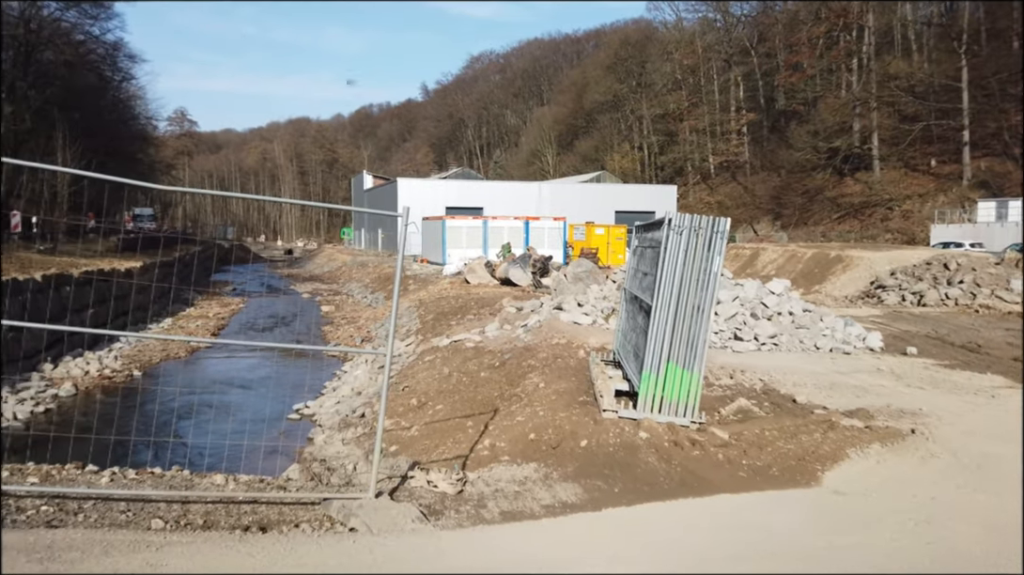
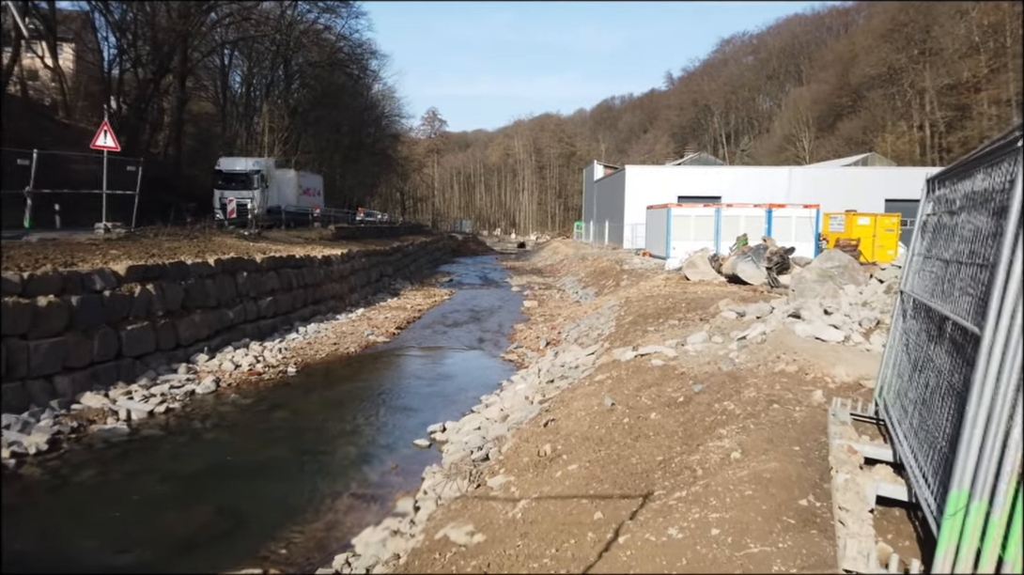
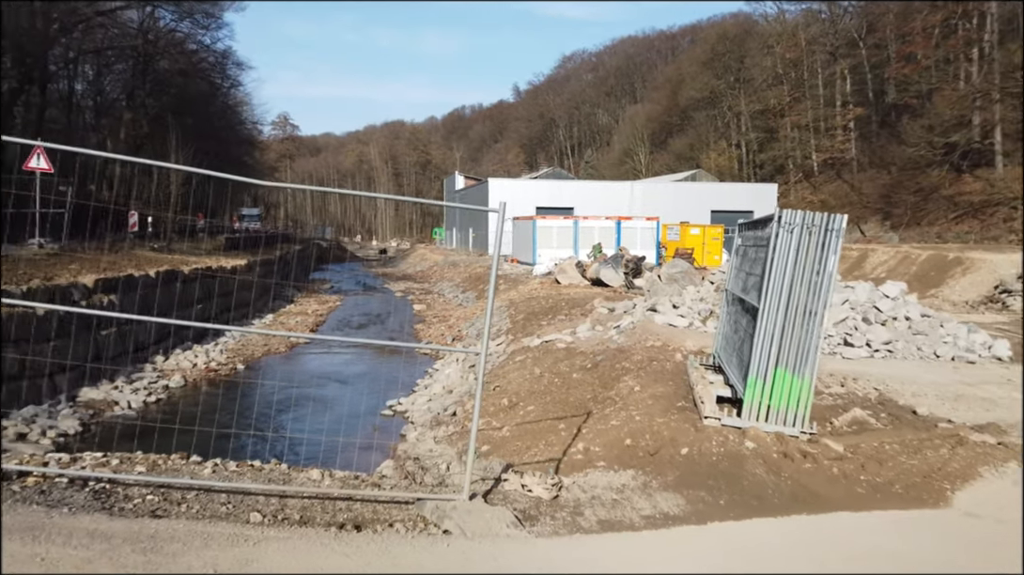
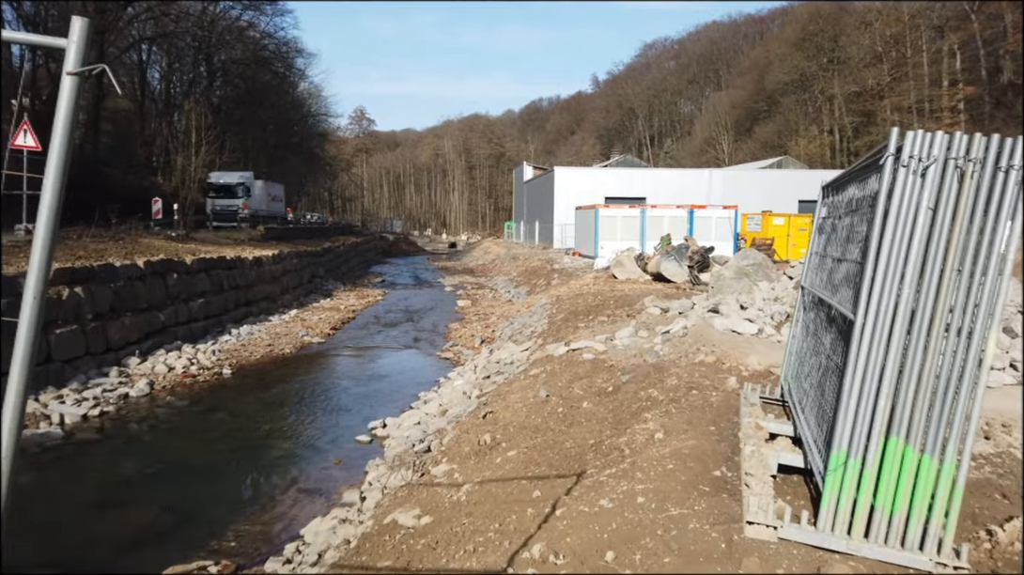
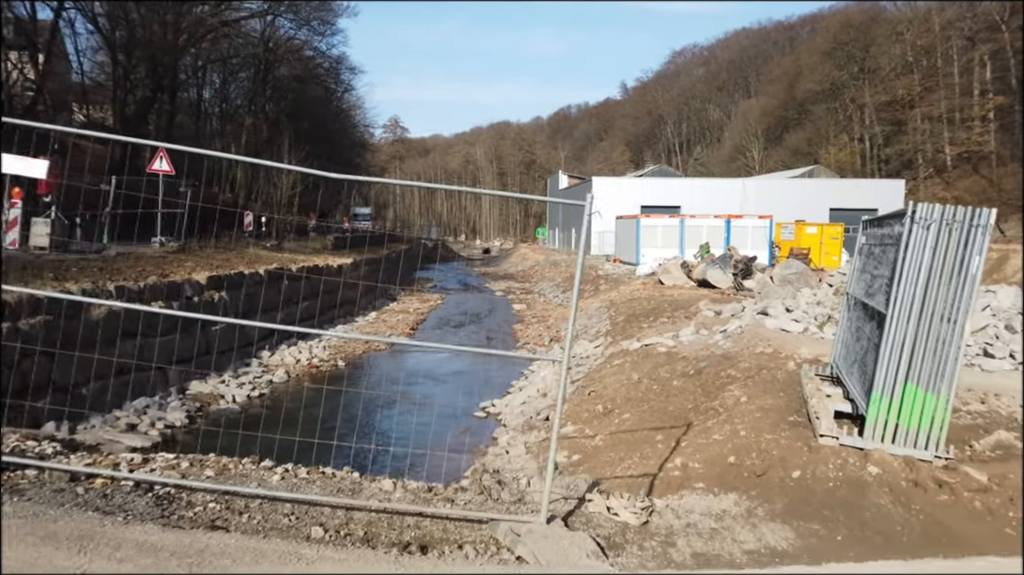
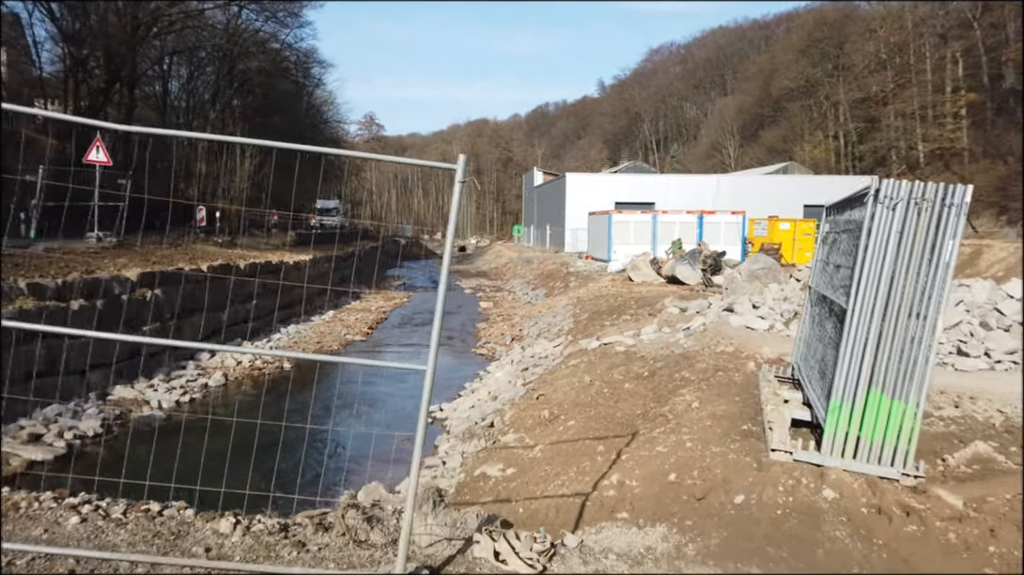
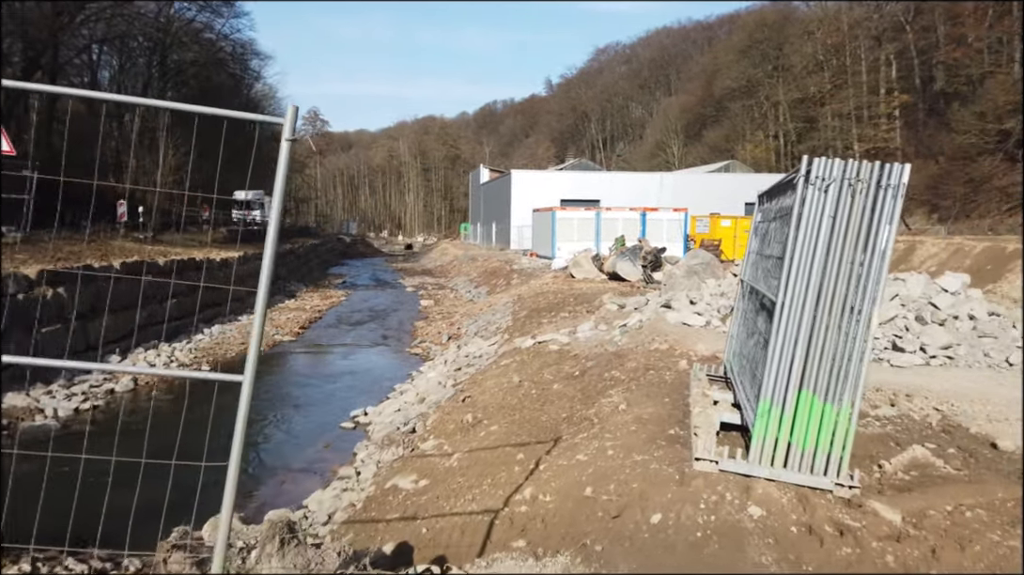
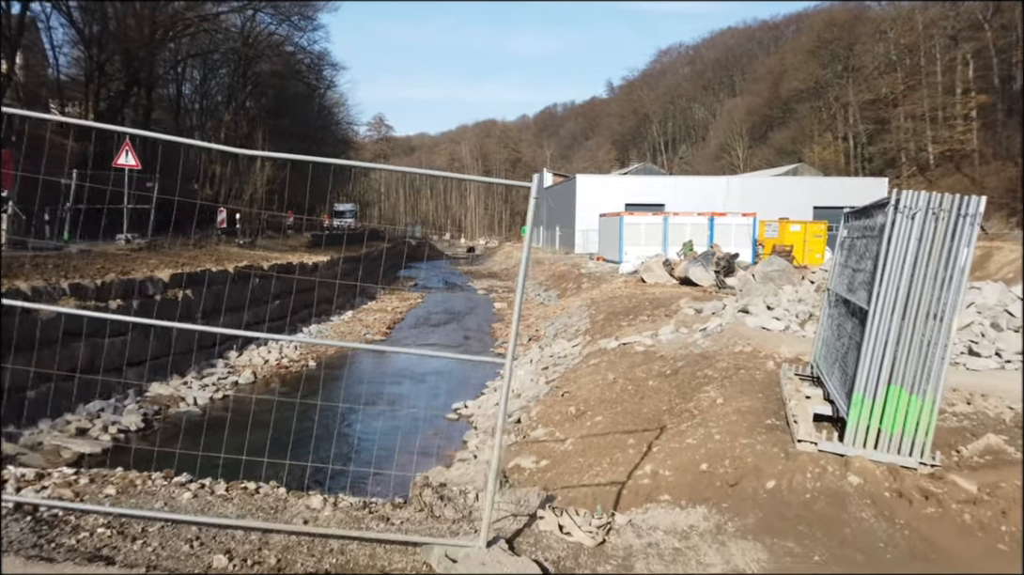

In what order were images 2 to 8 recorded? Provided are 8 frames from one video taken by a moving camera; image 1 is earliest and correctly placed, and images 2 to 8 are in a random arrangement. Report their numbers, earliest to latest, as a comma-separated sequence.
3, 5, 8, 6, 7, 4, 2
